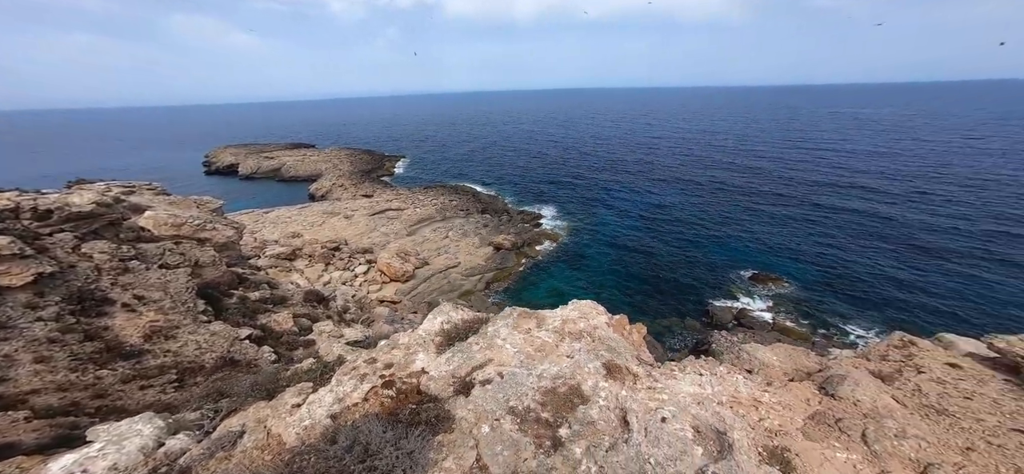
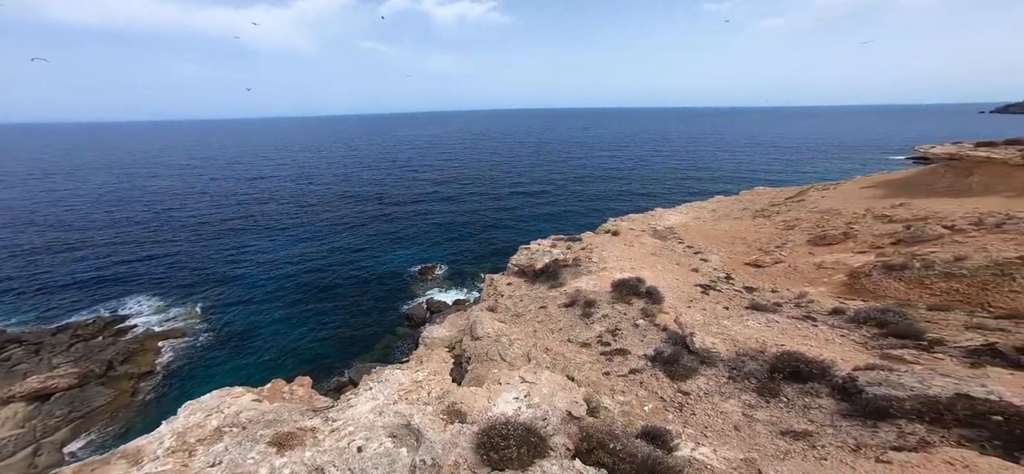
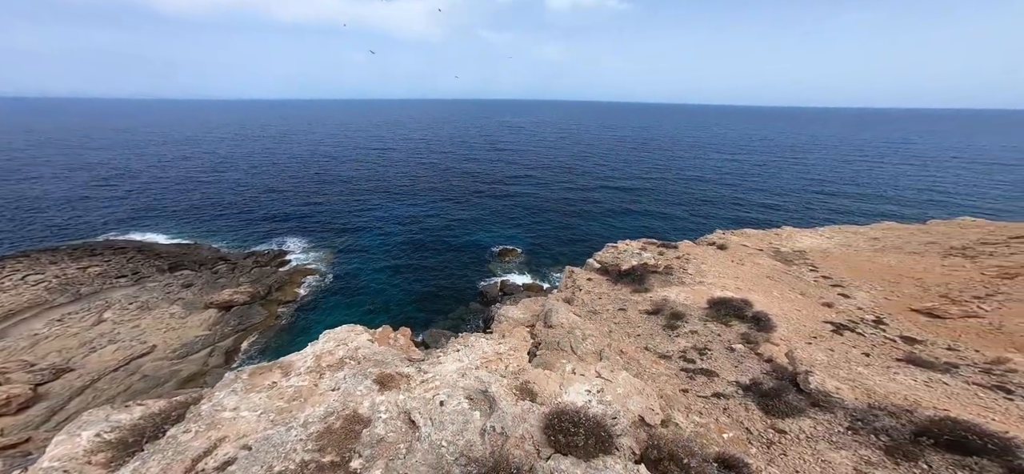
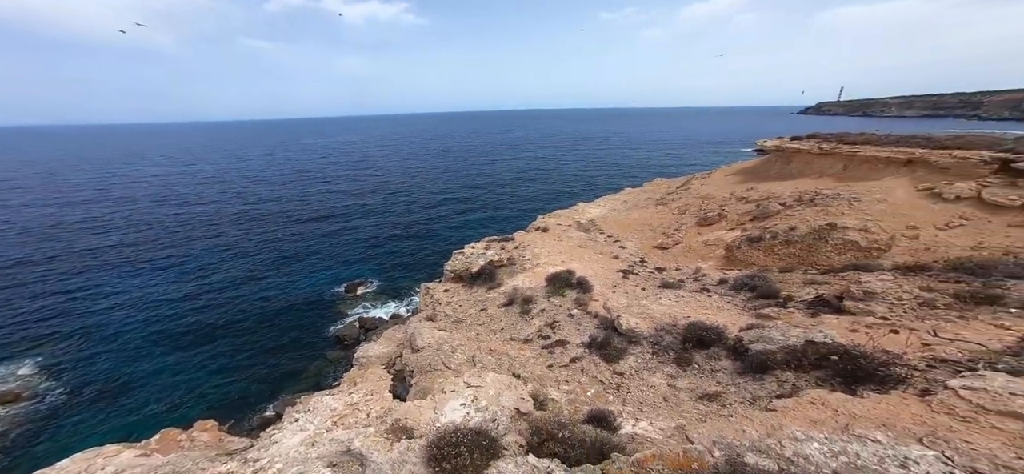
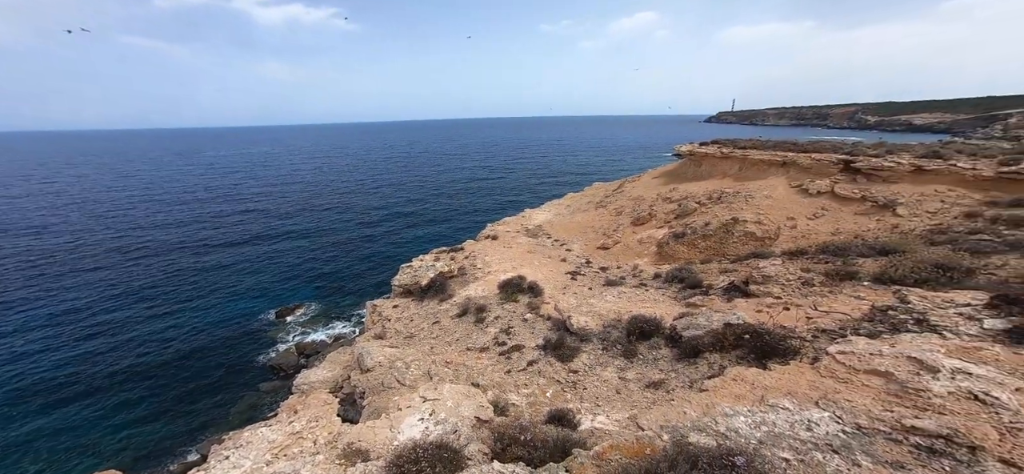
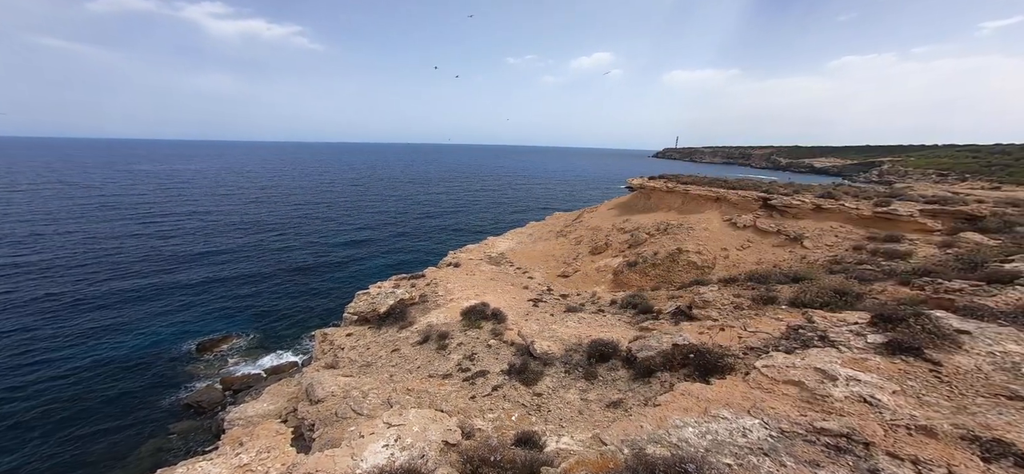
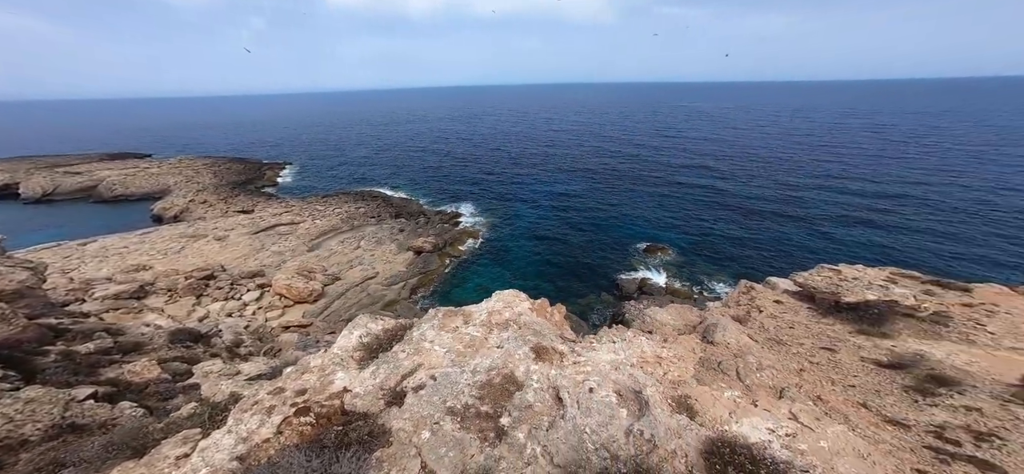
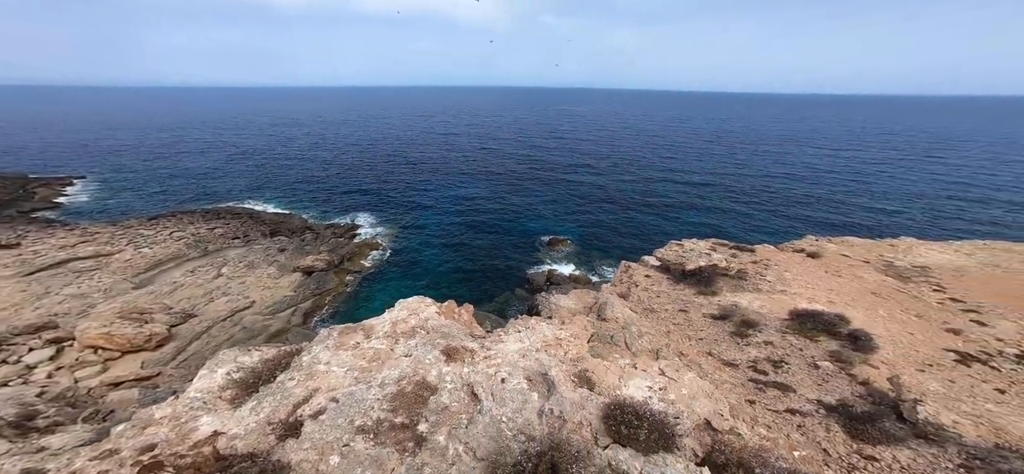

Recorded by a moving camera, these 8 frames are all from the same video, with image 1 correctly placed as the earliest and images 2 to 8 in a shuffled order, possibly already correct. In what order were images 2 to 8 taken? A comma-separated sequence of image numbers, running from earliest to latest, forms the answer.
7, 8, 3, 2, 4, 5, 6
